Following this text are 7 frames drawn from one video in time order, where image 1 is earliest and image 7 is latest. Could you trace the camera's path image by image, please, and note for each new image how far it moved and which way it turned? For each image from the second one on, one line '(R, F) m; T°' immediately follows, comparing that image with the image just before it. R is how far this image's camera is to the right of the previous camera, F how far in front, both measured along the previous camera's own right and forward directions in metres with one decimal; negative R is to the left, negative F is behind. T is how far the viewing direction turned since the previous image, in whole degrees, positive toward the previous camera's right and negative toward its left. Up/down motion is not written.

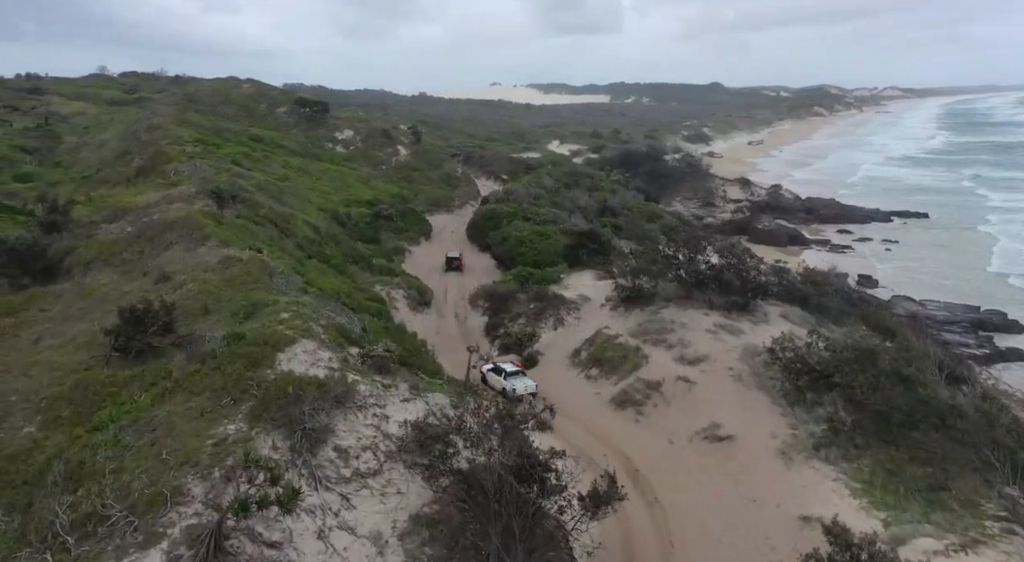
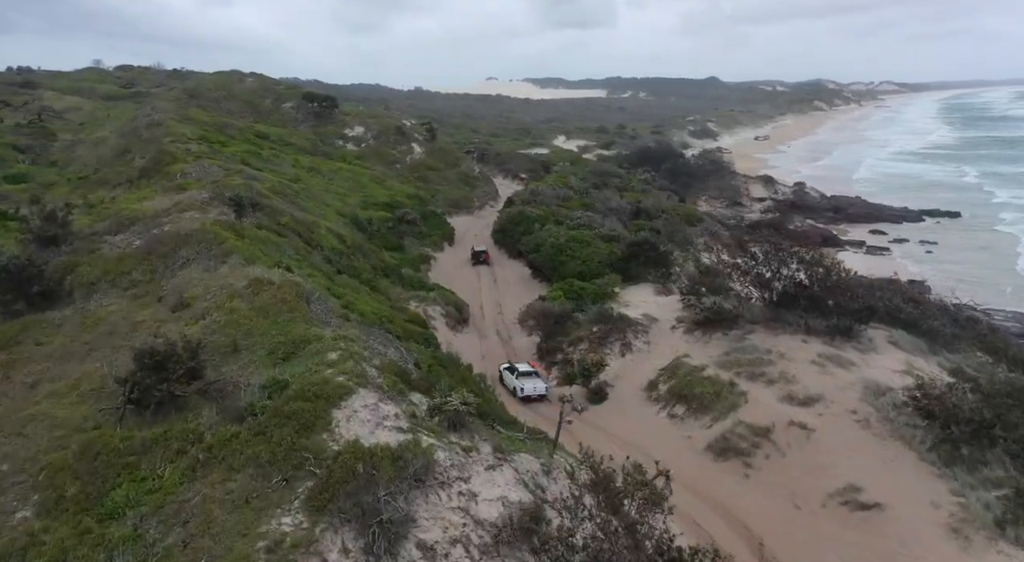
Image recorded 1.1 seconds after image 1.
(-2.3, +3.7) m; 0°
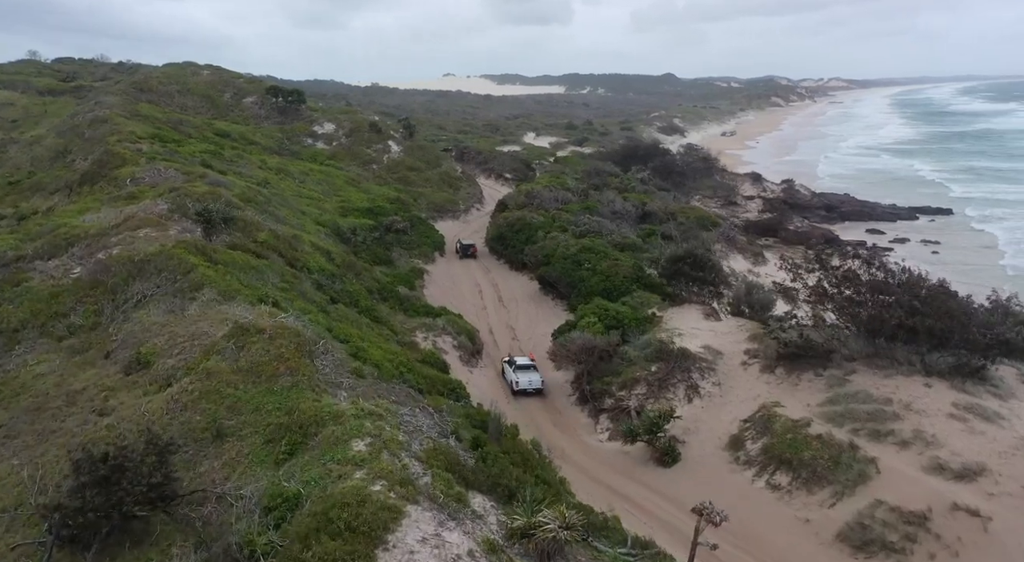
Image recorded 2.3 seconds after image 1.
(-2.3, +5.3) m; +3°
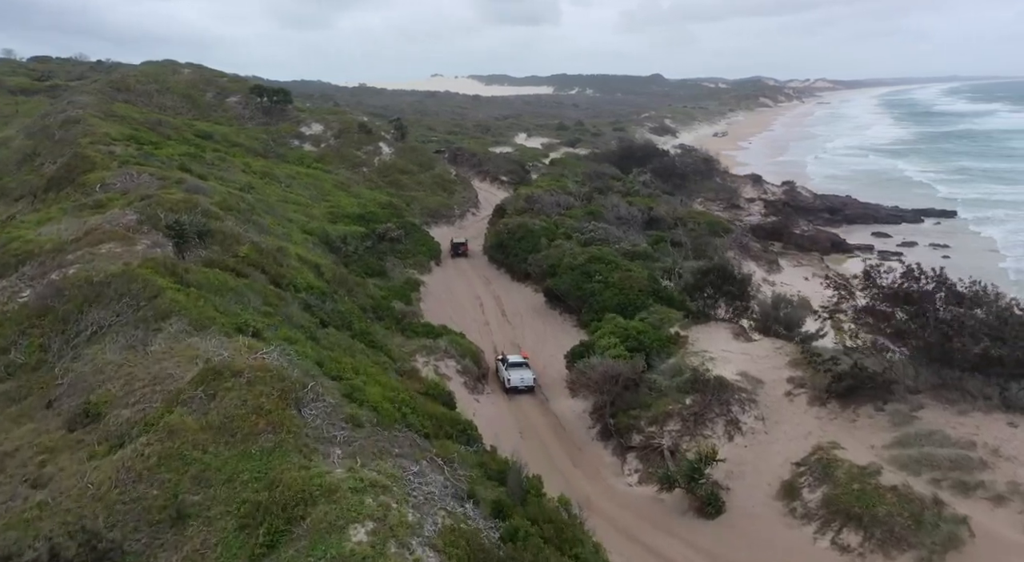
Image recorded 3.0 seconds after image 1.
(-0.7, +2.8) m; +1°
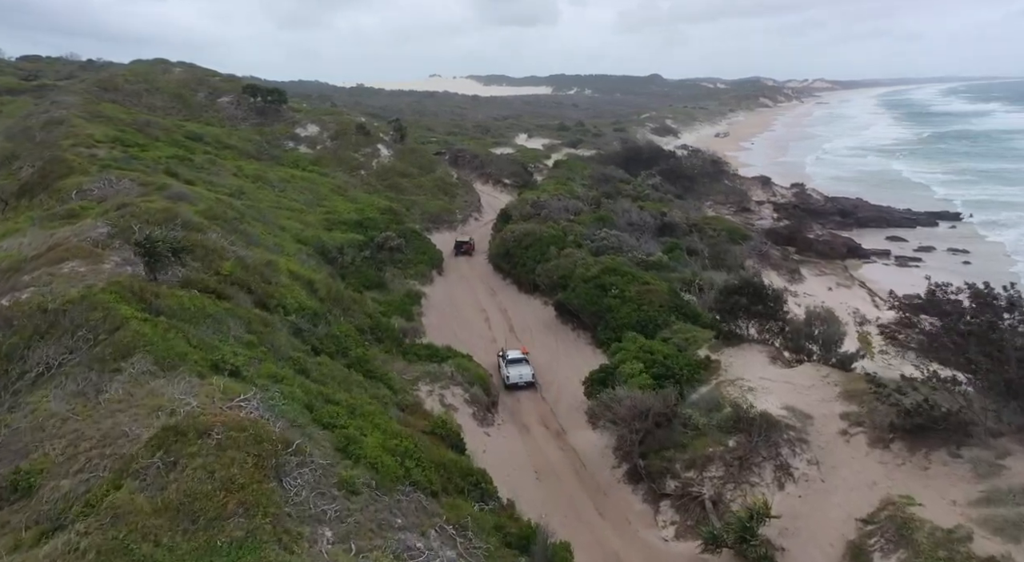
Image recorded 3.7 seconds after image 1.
(-0.4, +2.5) m; 0°
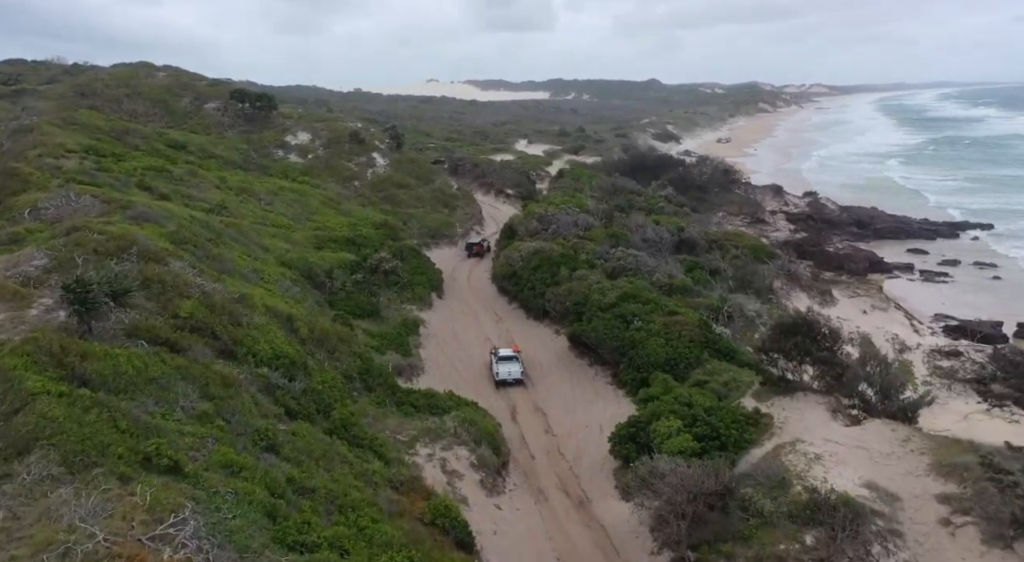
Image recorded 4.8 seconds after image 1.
(-0.4, +3.6) m; 0°
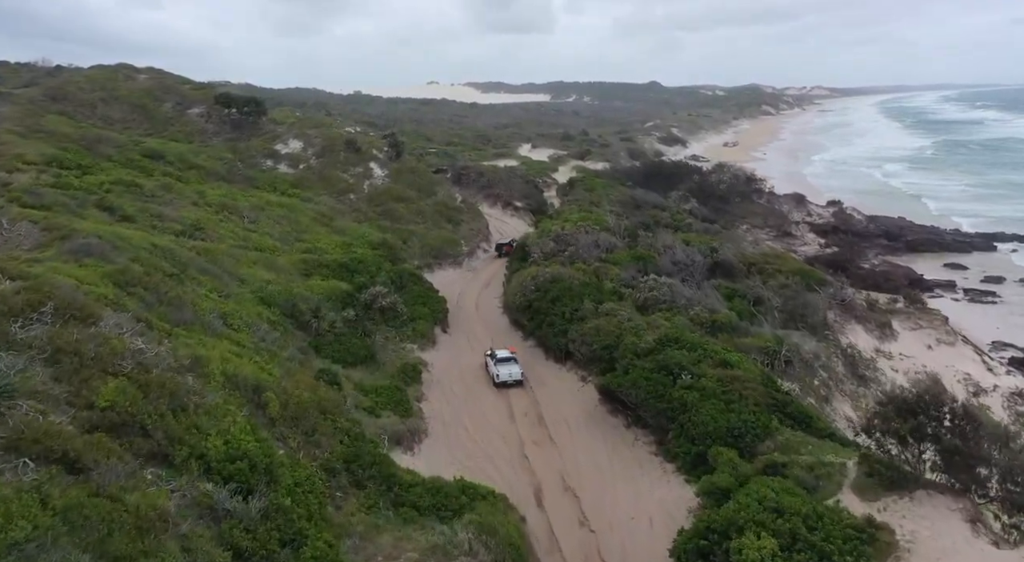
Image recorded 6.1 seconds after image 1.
(-0.6, +4.8) m; 0°
